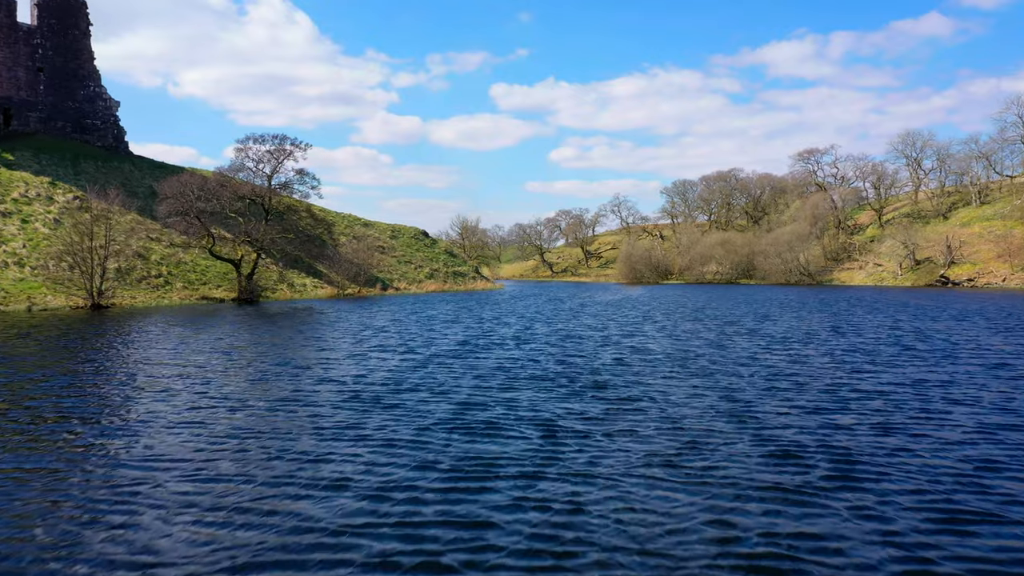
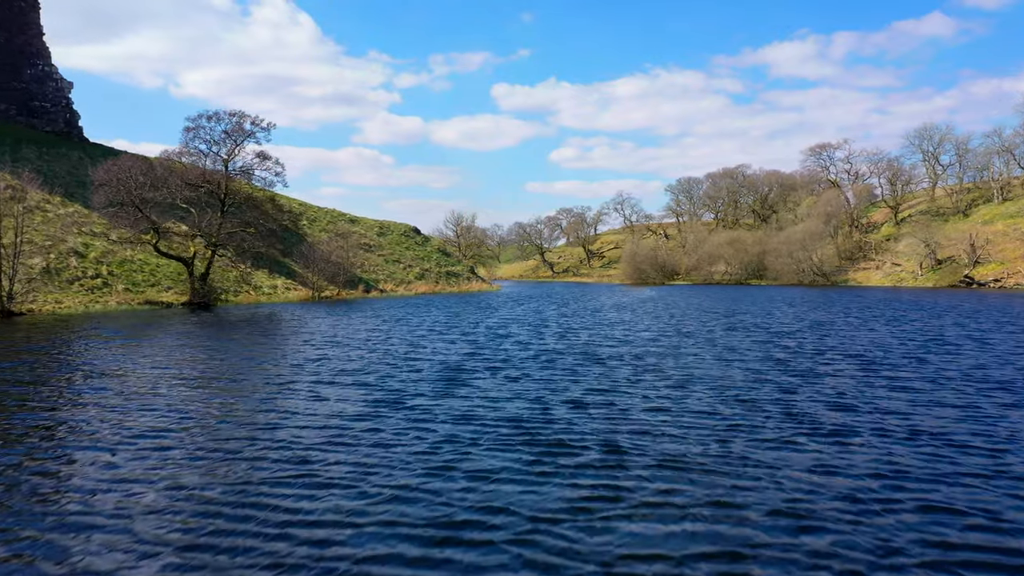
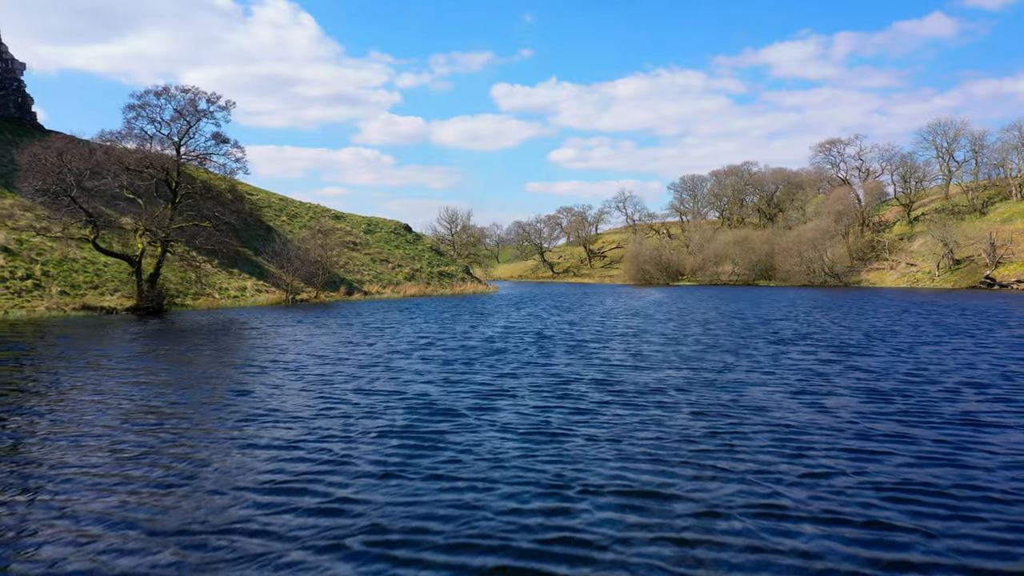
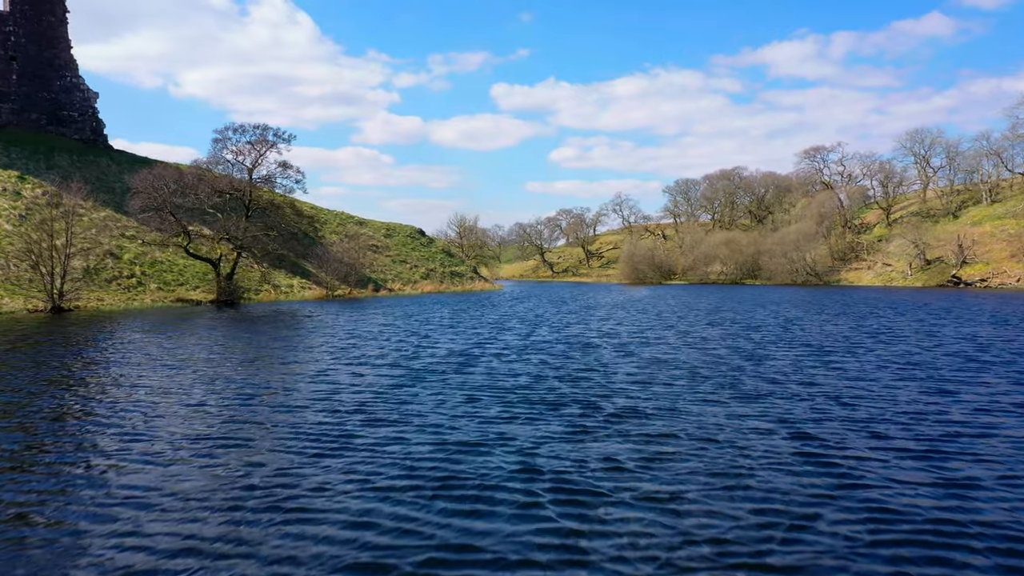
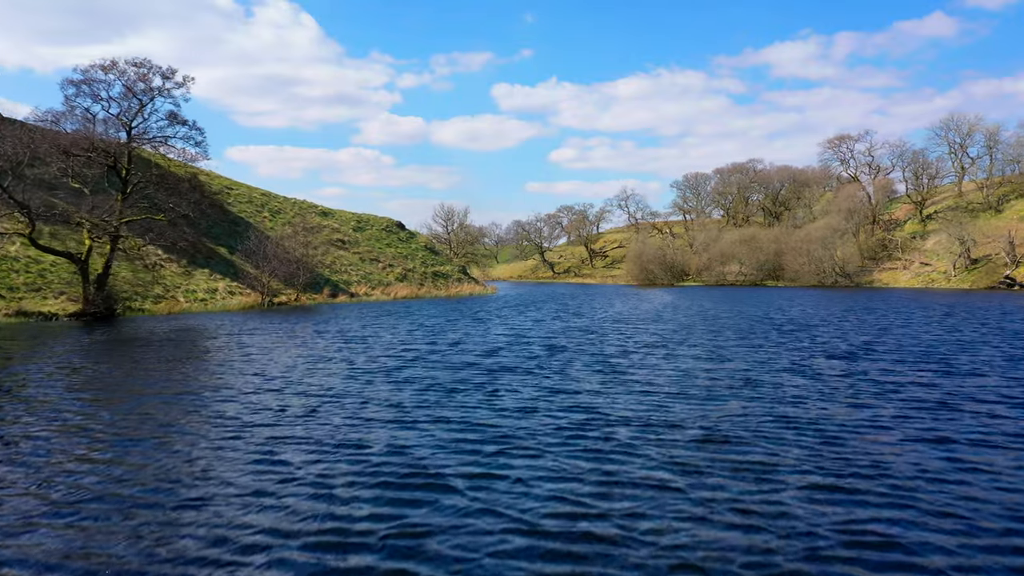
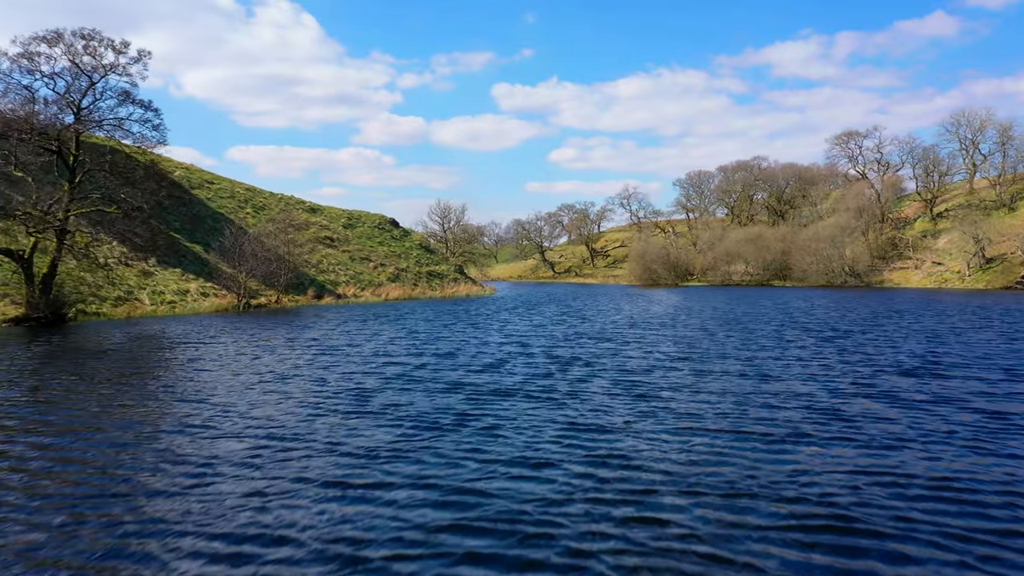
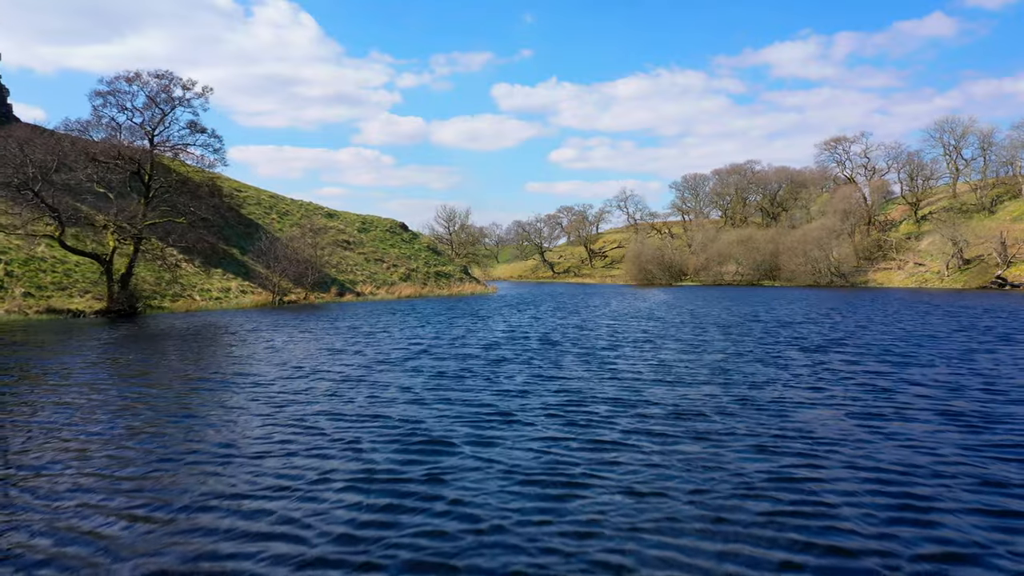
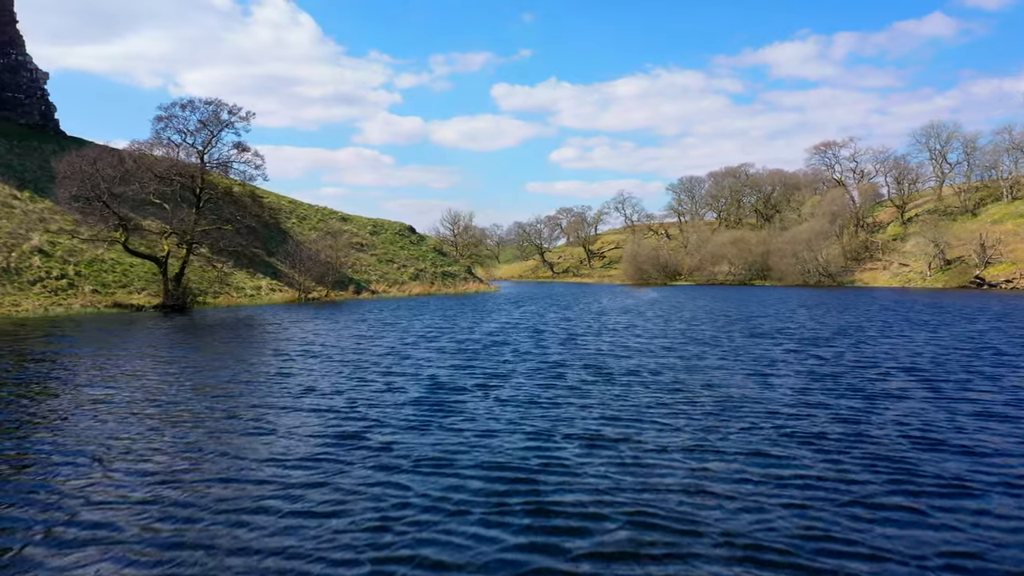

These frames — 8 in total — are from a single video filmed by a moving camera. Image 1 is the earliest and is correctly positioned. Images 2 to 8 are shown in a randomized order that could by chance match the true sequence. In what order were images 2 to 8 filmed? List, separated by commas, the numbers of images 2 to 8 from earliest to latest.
4, 2, 8, 3, 7, 5, 6
